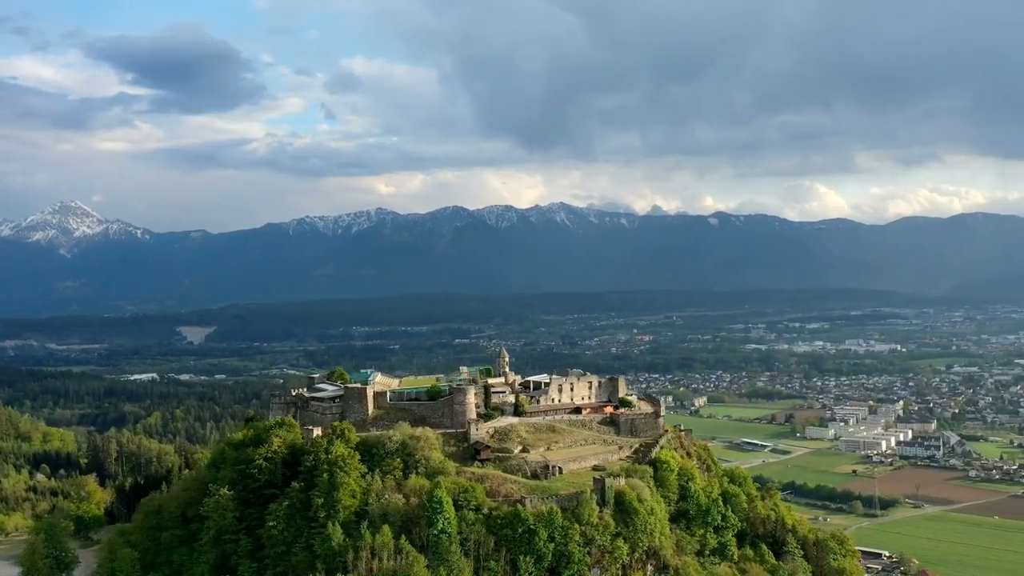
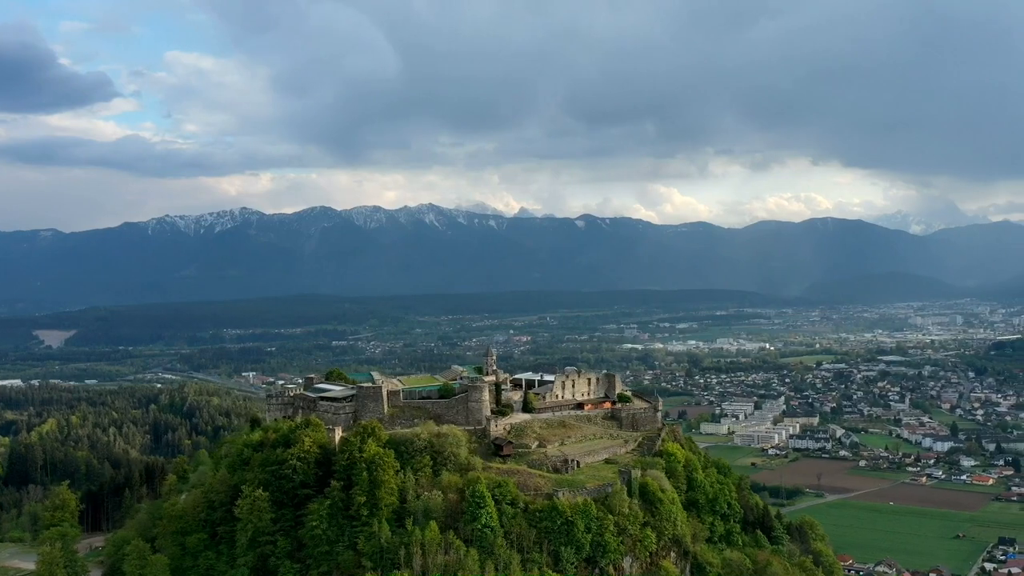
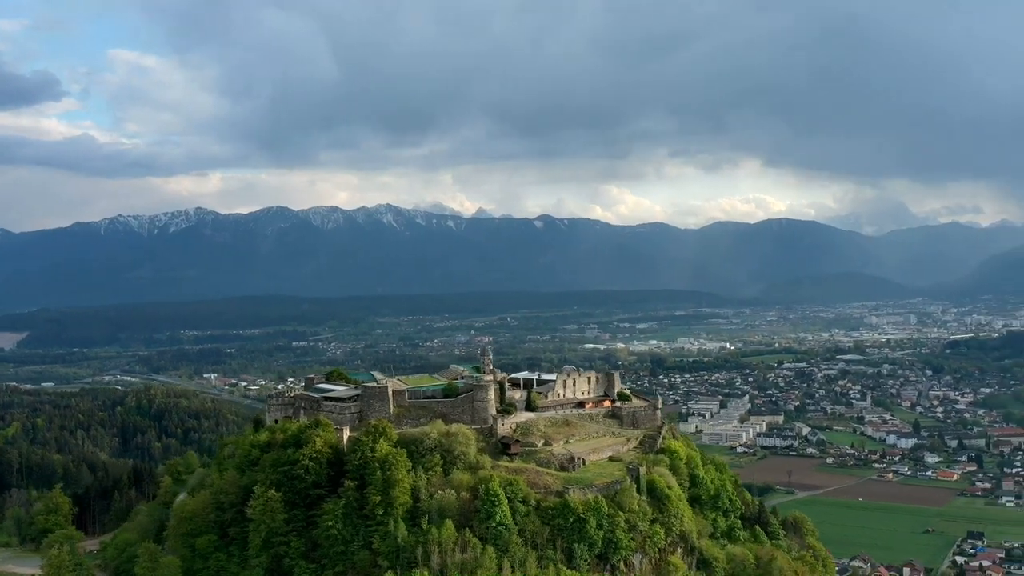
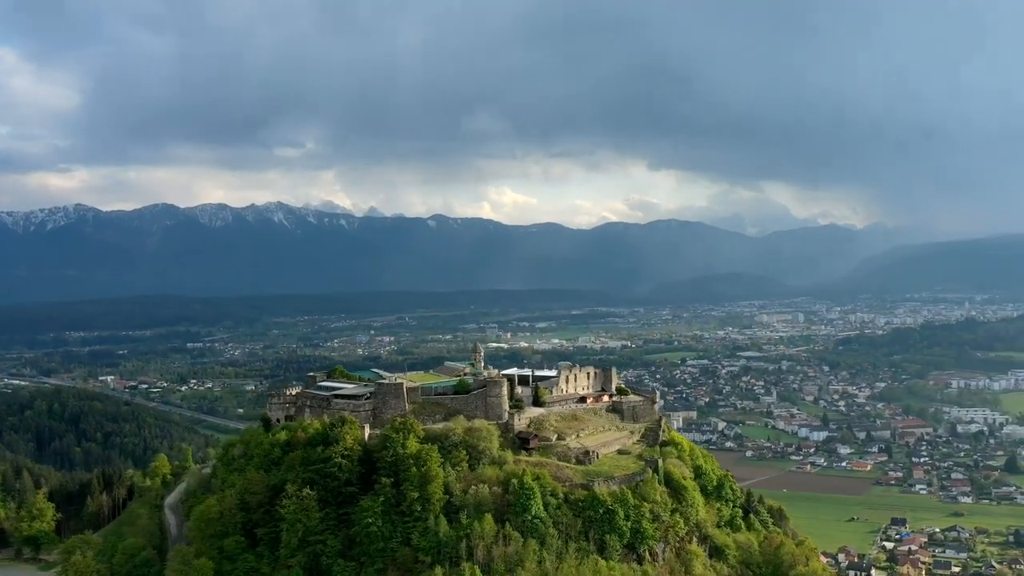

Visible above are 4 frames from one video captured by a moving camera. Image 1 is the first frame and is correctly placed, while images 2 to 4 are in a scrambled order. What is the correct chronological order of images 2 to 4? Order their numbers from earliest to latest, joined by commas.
2, 3, 4
